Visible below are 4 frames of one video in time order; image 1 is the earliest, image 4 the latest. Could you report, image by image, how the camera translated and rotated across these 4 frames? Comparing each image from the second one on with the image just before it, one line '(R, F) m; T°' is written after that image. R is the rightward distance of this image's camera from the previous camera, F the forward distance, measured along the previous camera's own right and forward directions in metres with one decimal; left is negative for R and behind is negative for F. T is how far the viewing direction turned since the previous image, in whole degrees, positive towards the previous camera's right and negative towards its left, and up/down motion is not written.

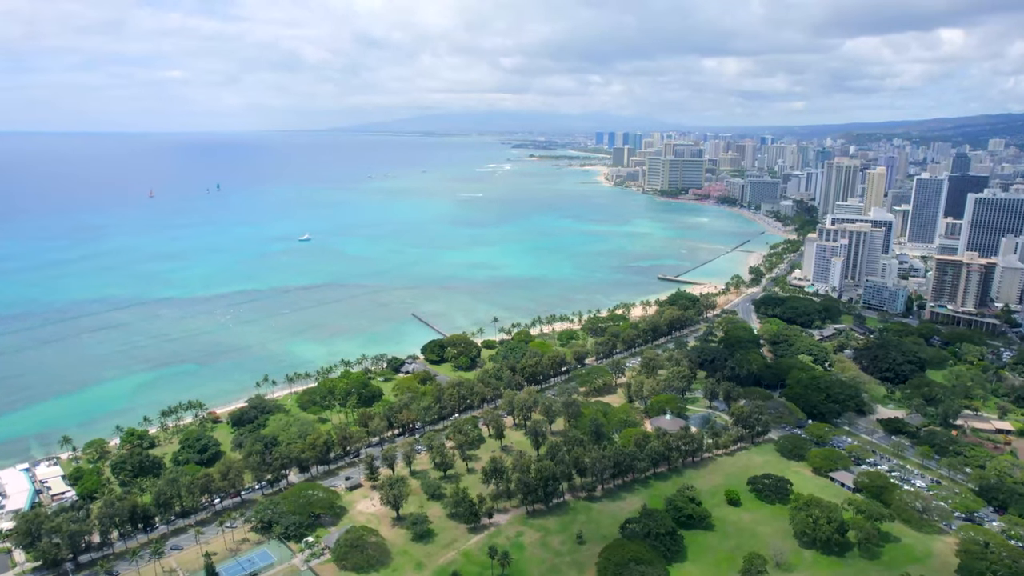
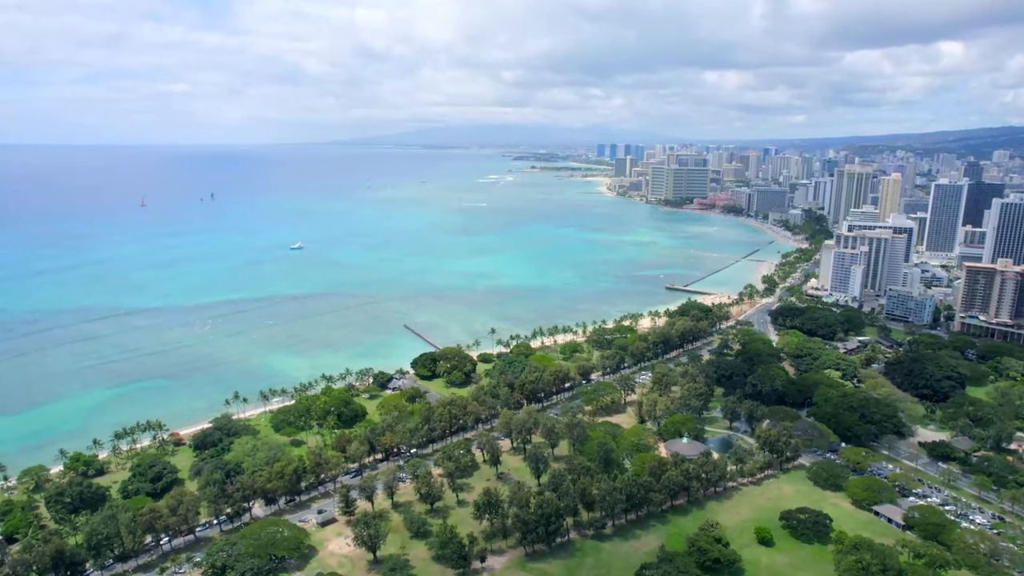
(+0.2, +3.3) m; 0°
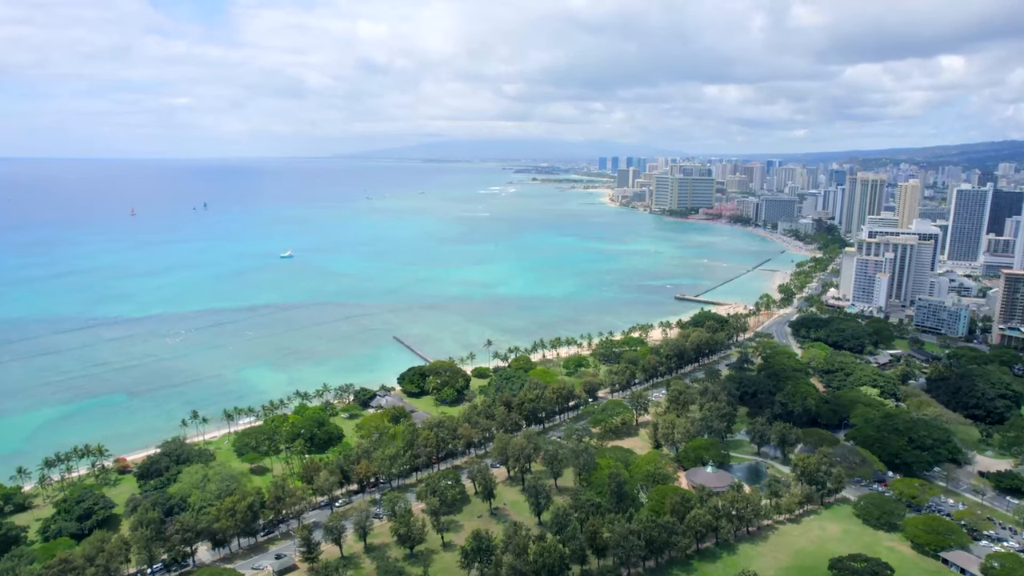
(+0.2, +3.6) m; 0°
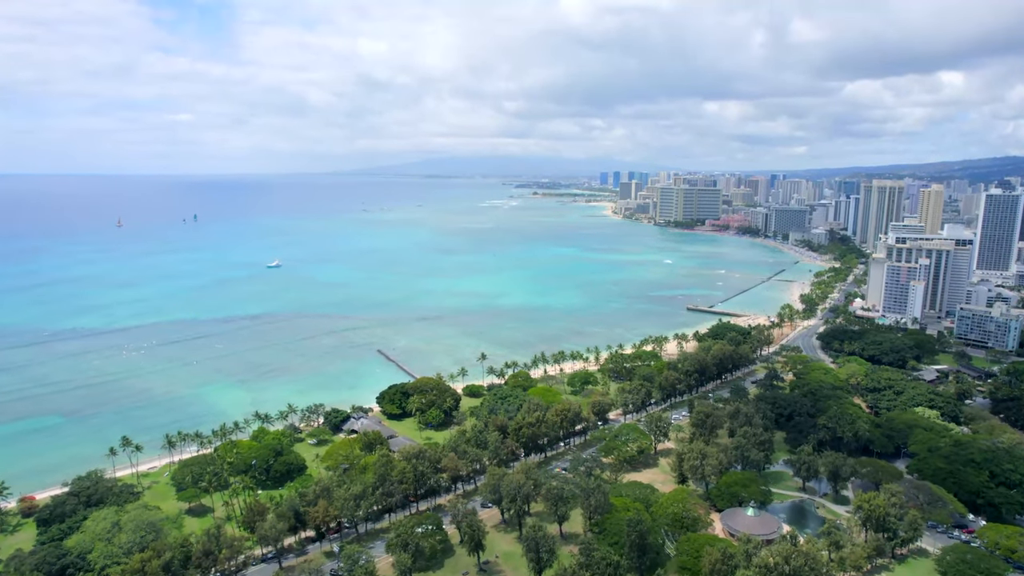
(+0.2, +4.3) m; 0°
